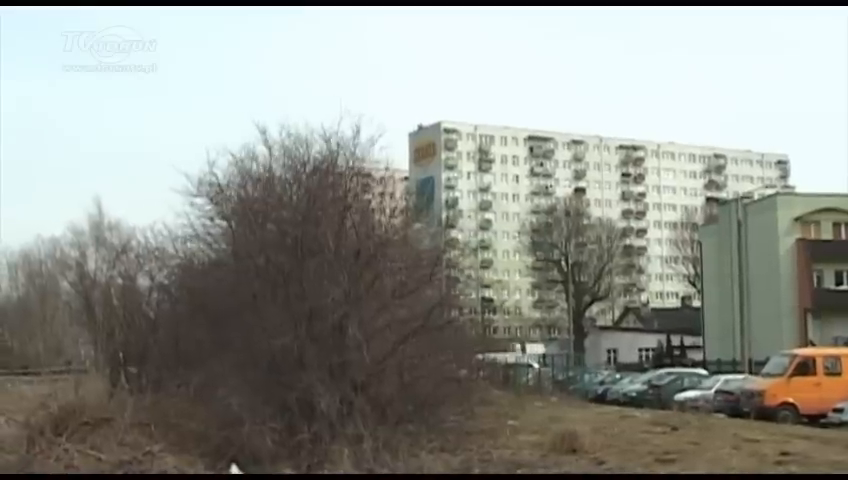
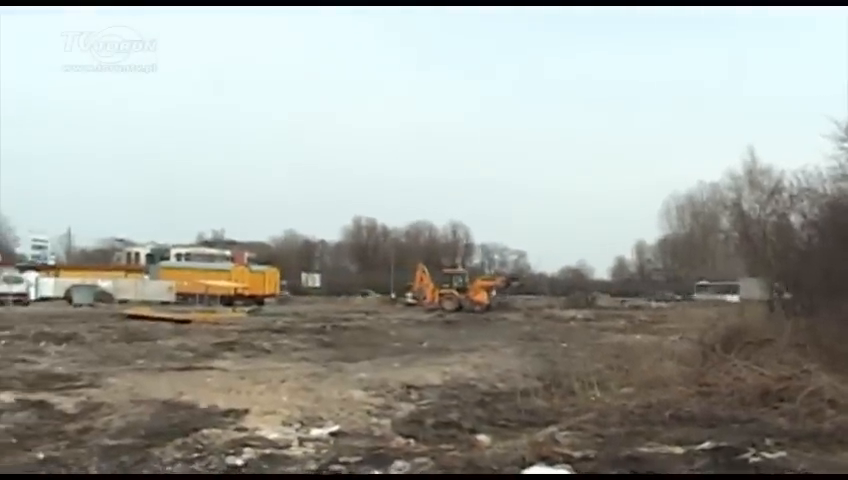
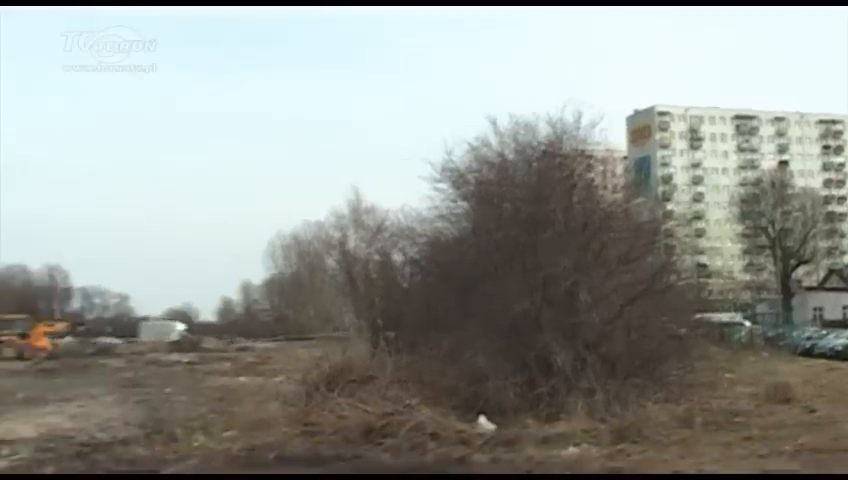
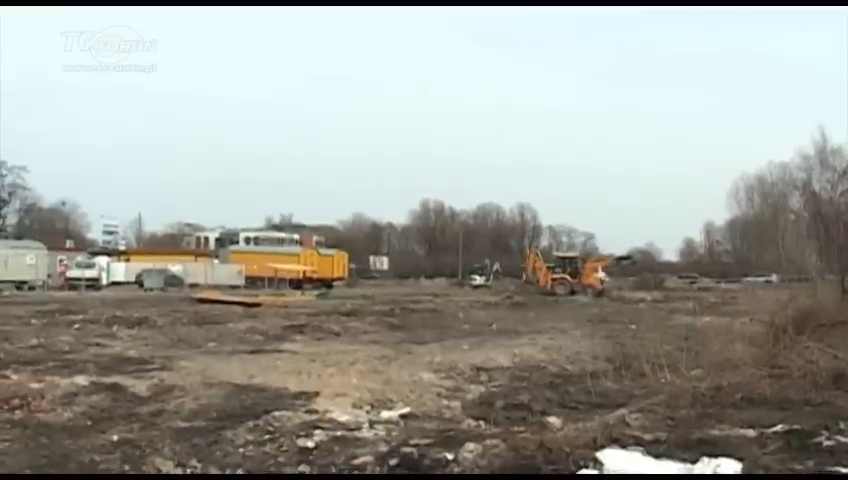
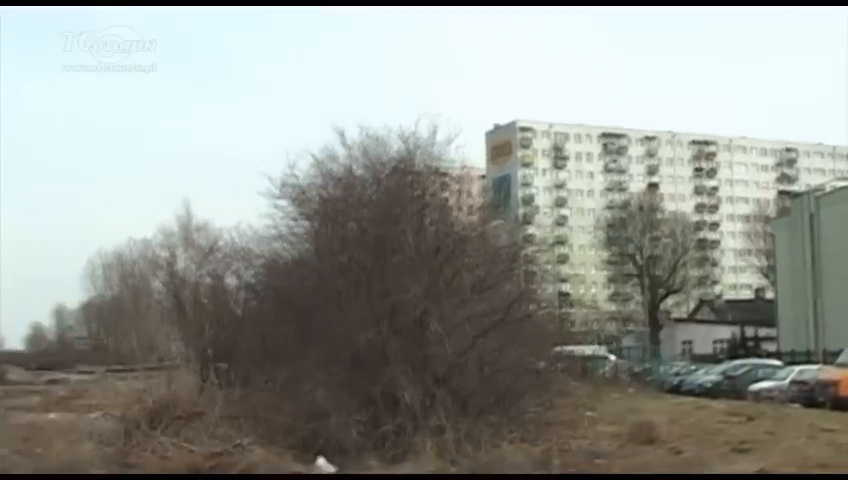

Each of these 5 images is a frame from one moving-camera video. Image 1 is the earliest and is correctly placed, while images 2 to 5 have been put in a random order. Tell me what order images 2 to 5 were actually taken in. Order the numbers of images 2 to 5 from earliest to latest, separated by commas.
5, 3, 2, 4
